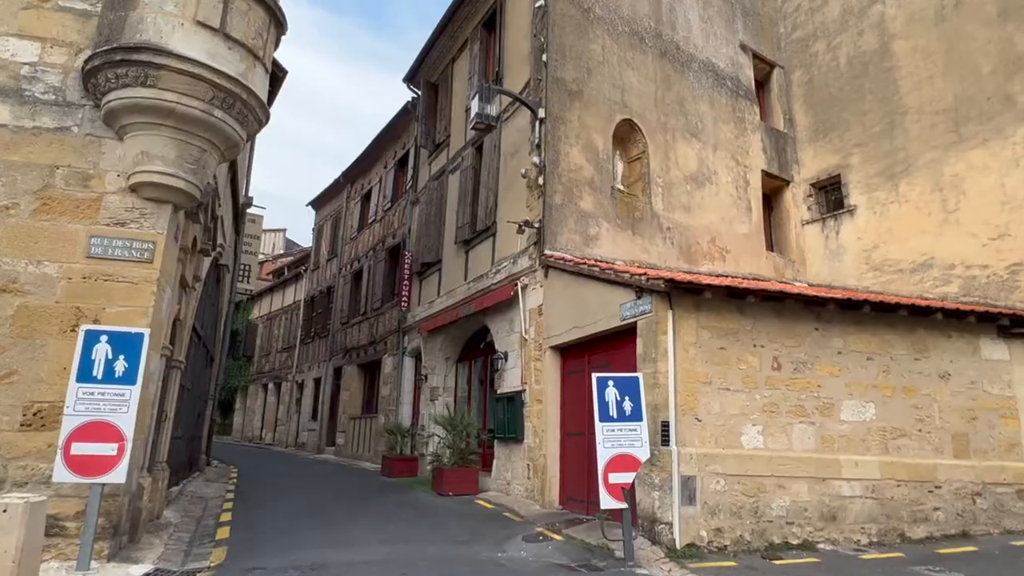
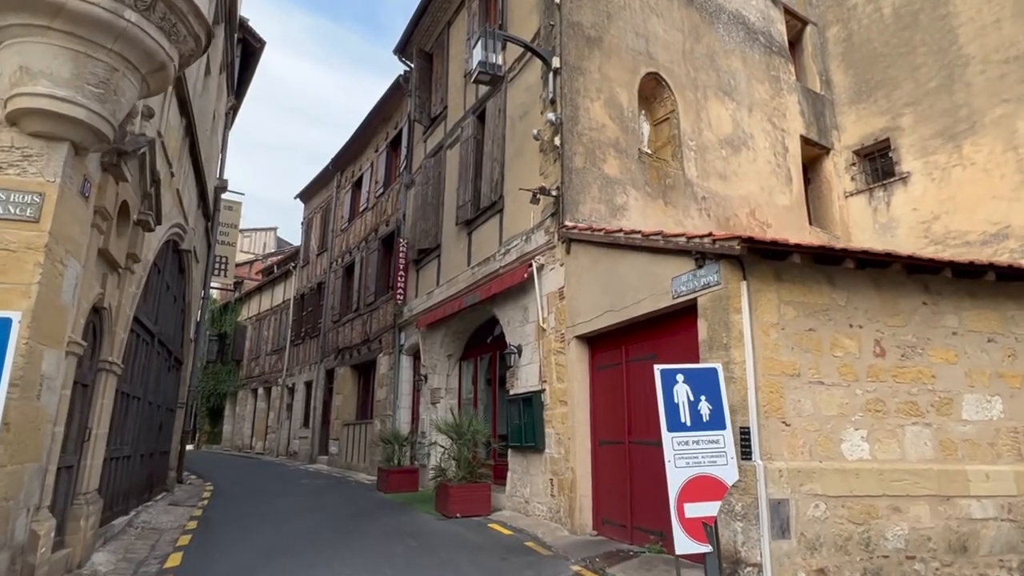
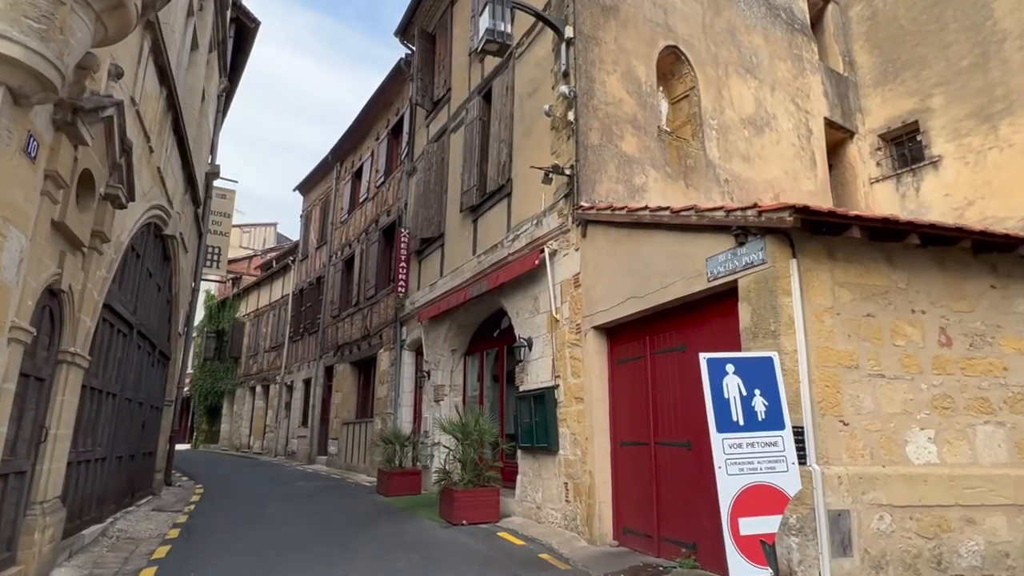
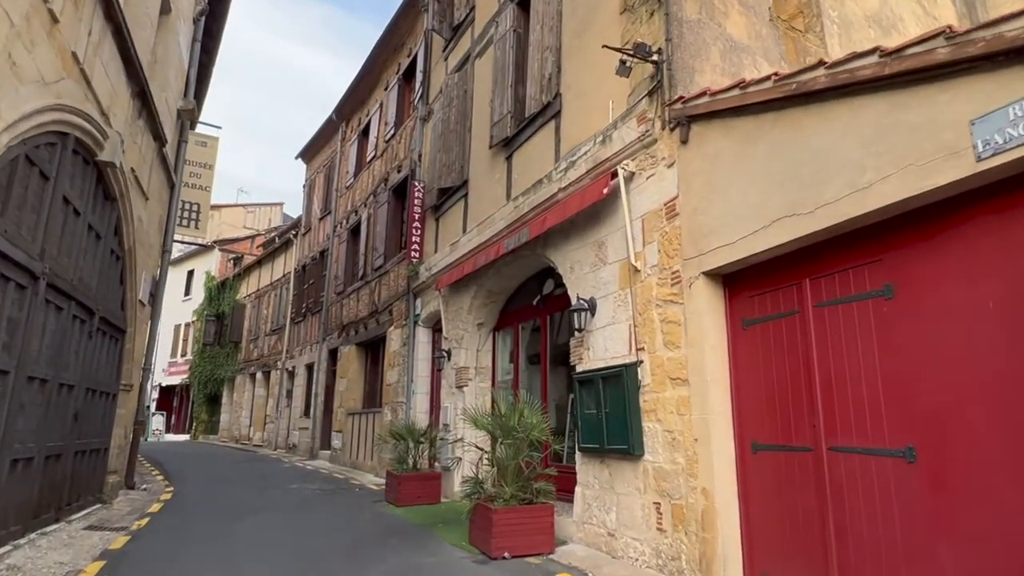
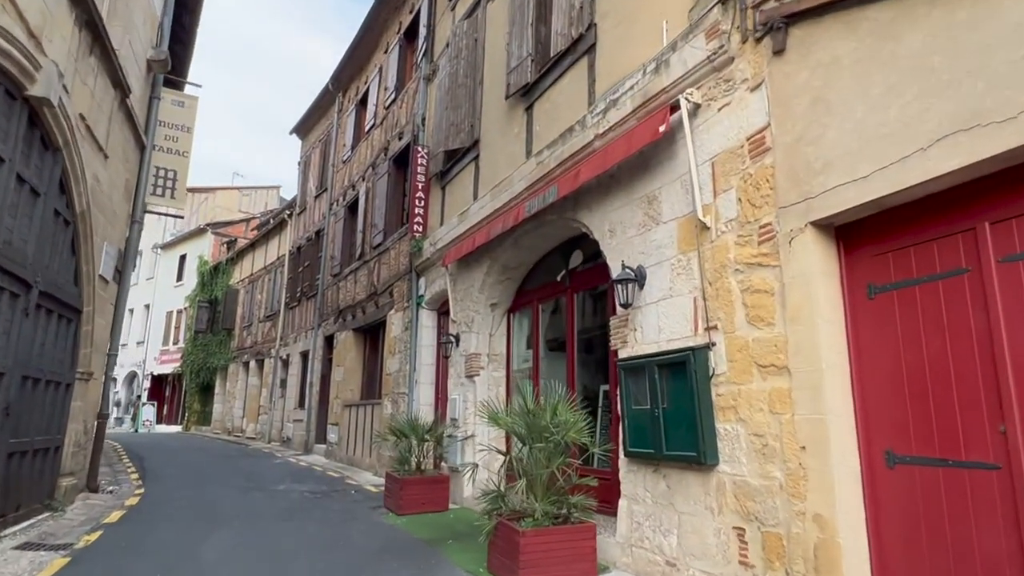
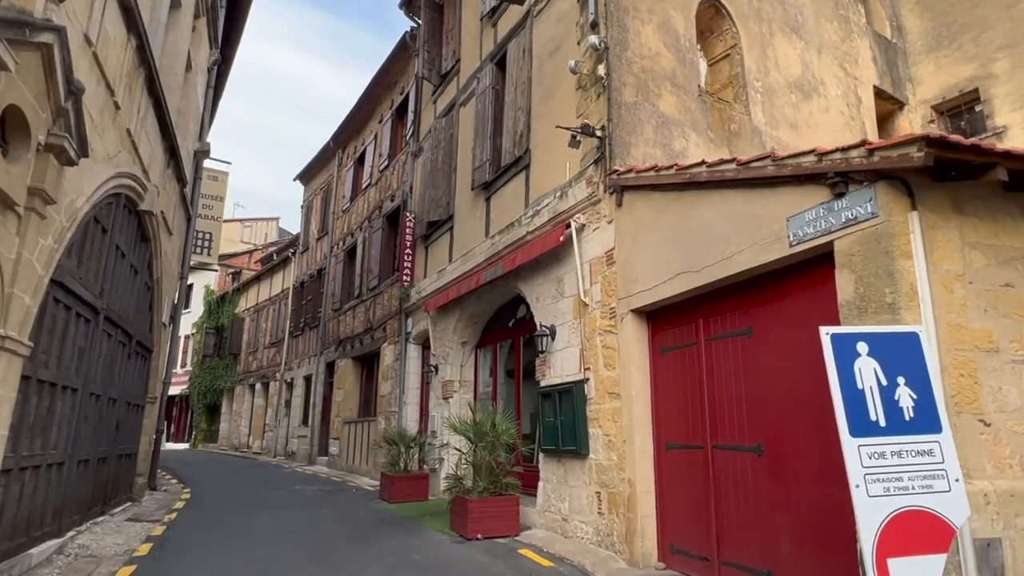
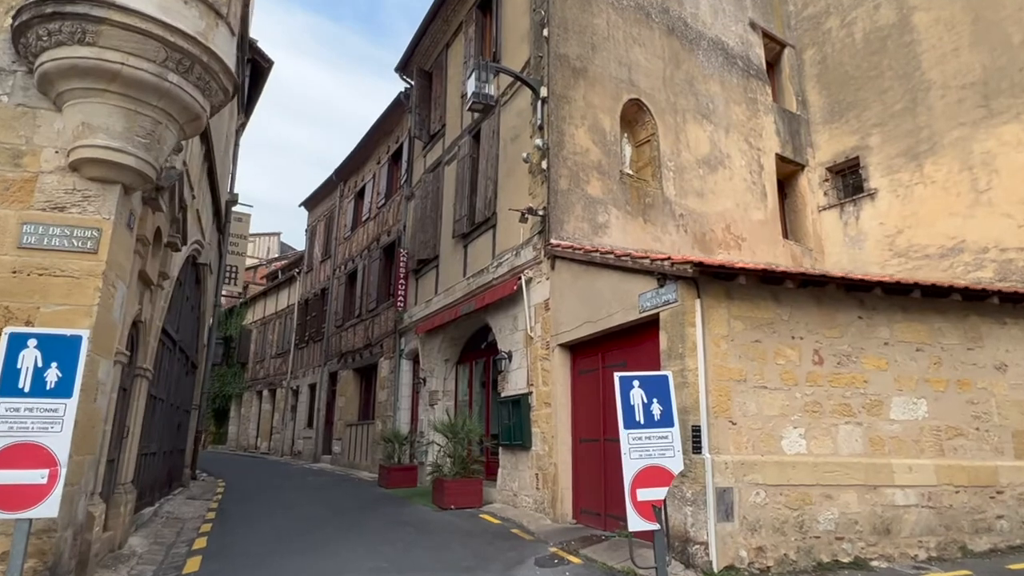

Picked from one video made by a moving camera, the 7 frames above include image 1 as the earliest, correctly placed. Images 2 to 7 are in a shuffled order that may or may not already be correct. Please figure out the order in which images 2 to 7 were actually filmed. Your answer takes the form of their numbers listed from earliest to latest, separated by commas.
7, 2, 3, 6, 4, 5
